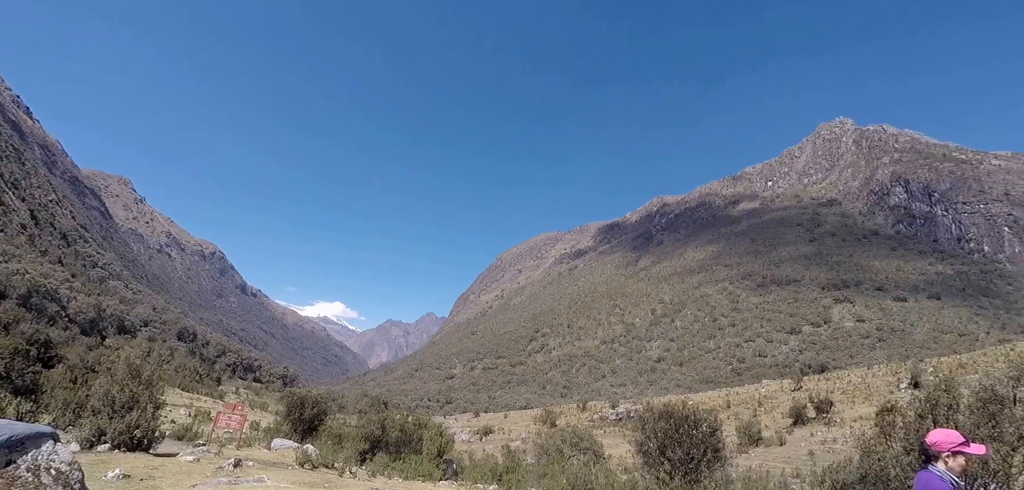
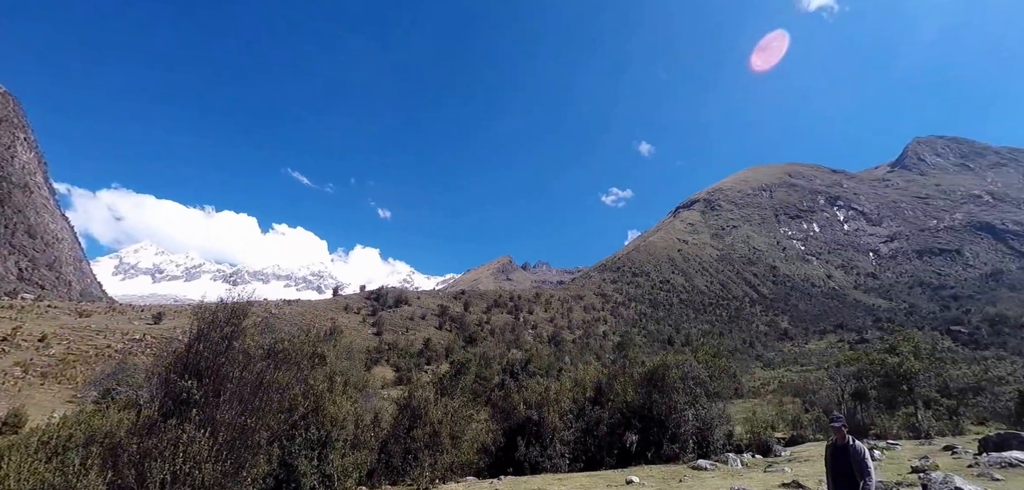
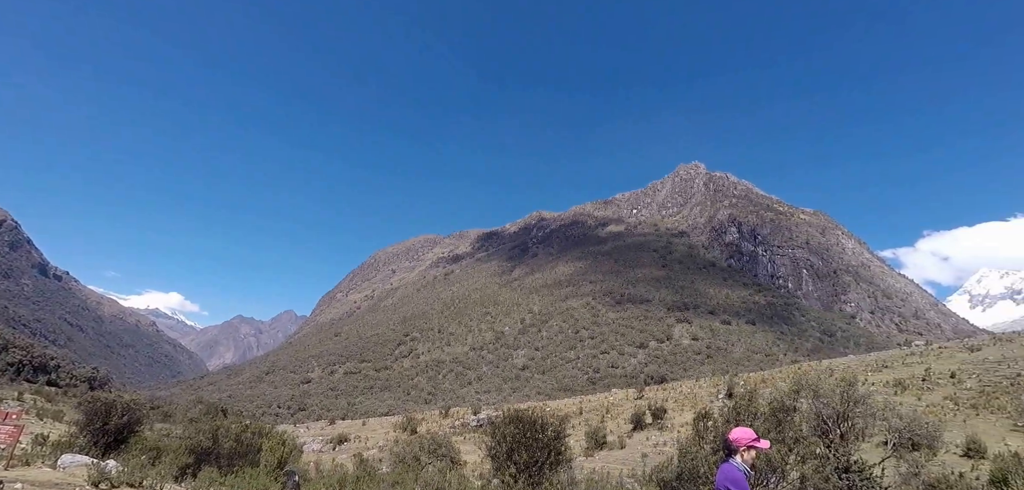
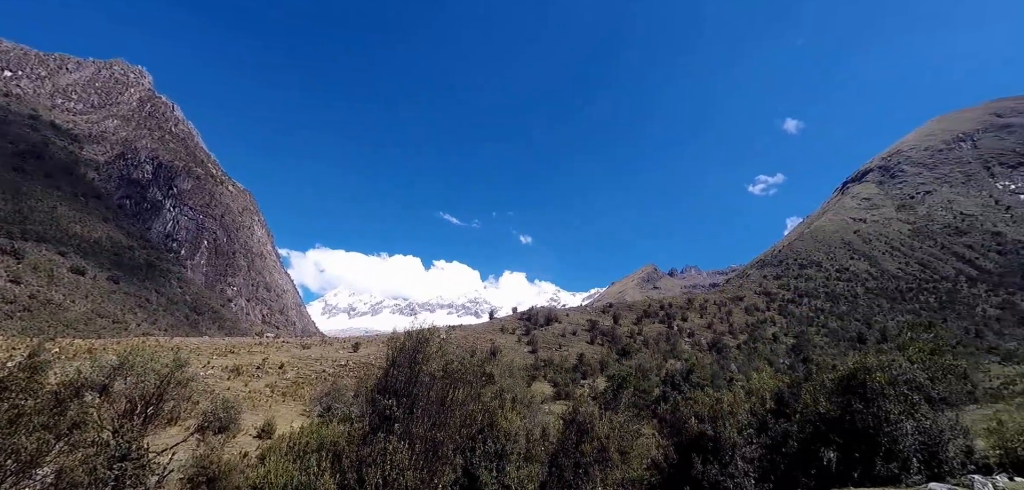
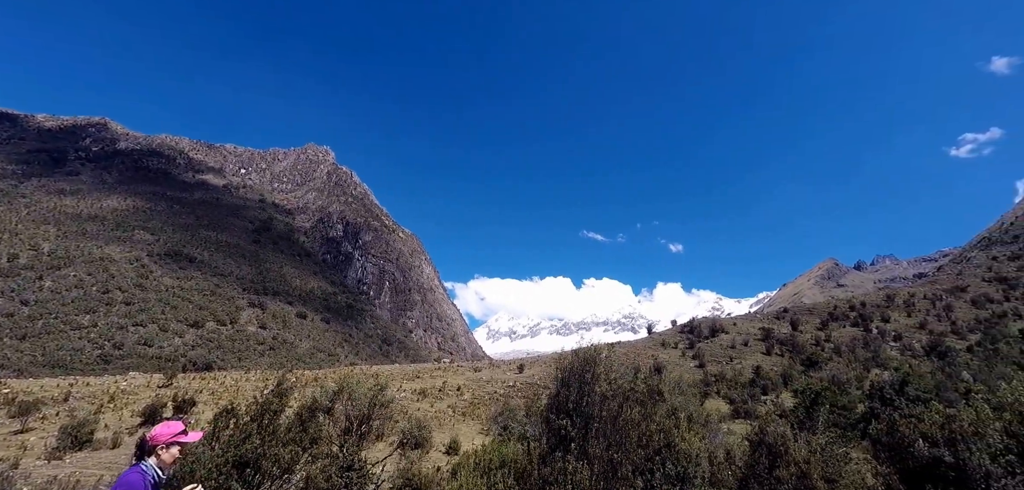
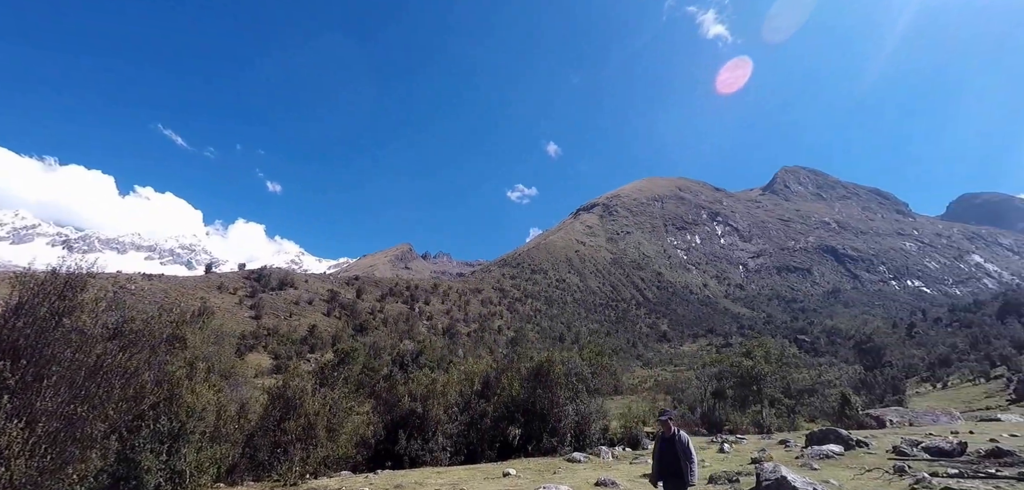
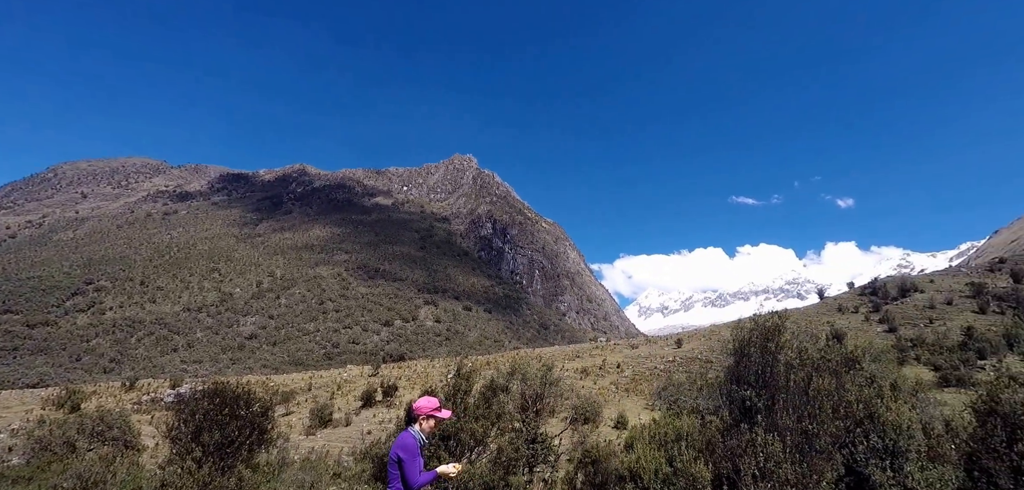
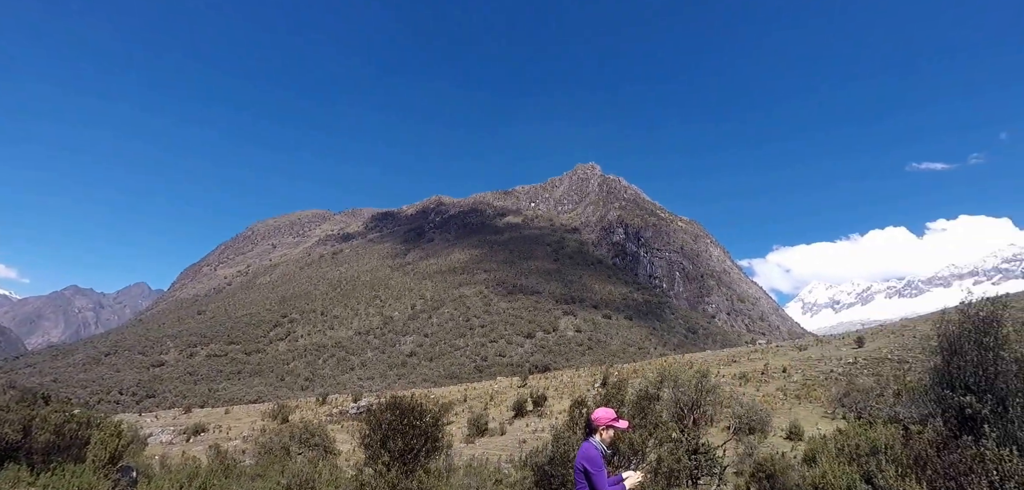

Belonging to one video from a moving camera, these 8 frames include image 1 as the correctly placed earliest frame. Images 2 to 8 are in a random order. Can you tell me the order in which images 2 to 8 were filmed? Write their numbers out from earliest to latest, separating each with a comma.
3, 8, 7, 5, 4, 2, 6
